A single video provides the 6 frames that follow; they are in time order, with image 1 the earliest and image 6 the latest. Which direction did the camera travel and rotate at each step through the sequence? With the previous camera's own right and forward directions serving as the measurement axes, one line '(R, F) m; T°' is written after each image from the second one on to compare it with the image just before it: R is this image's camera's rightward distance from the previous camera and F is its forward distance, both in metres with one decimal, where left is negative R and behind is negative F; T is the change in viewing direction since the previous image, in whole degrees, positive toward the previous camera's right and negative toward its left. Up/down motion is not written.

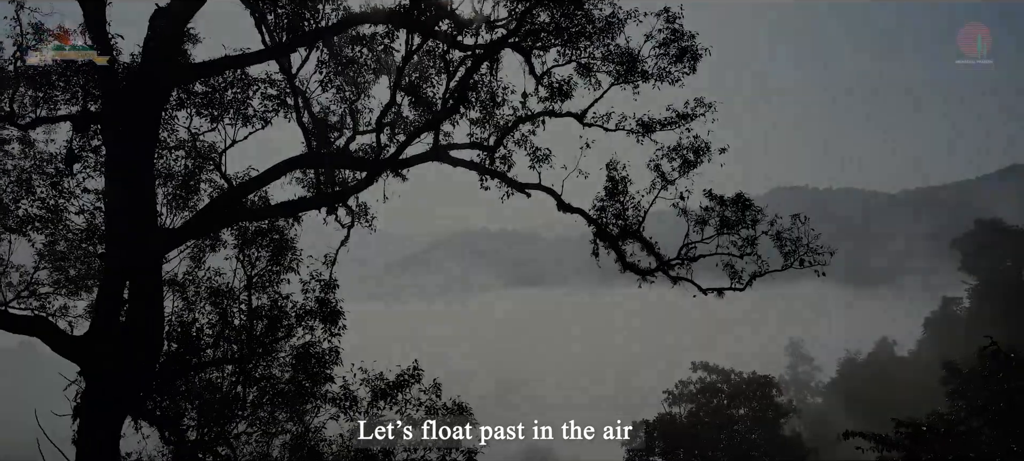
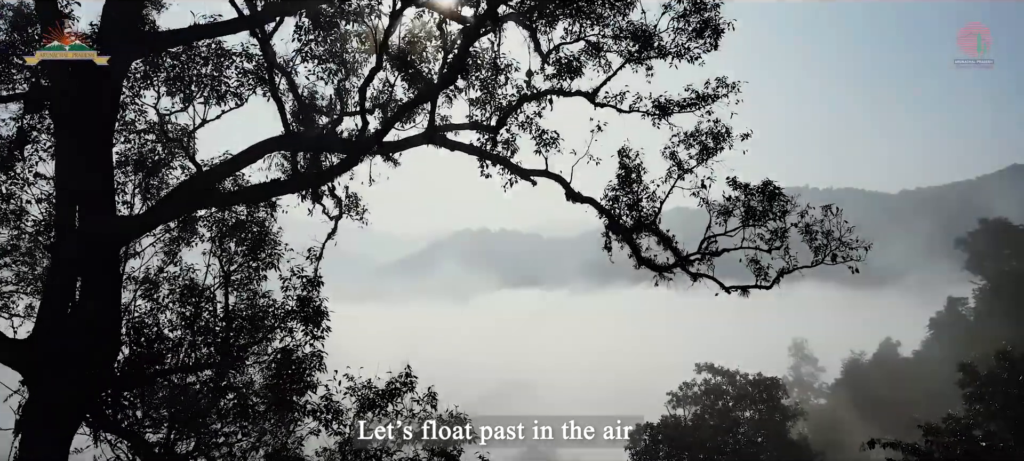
(0.0, +1.1) m; 0°
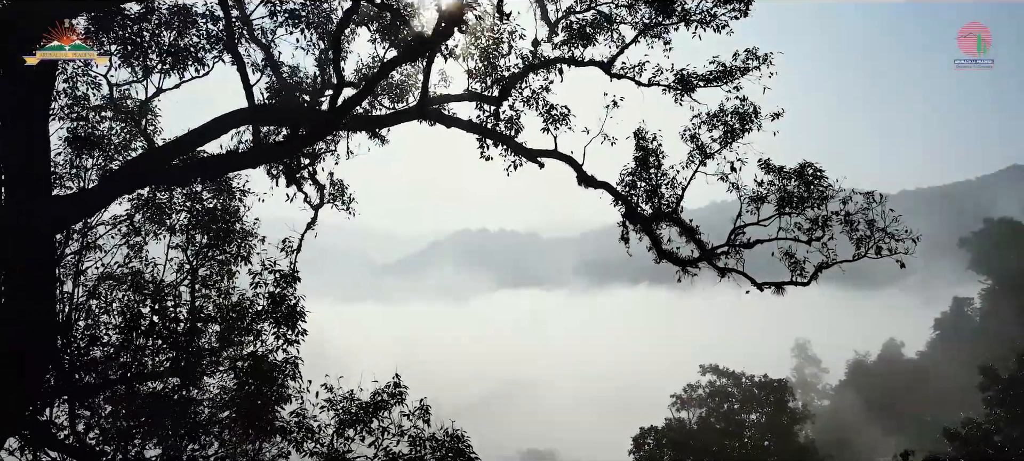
(-0.1, +1.2) m; 0°
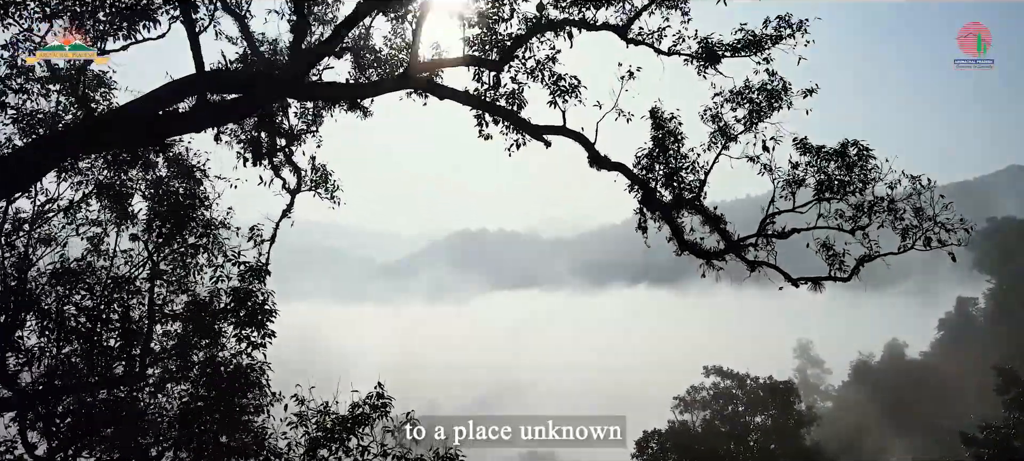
(0.0, +1.1) m; 0°
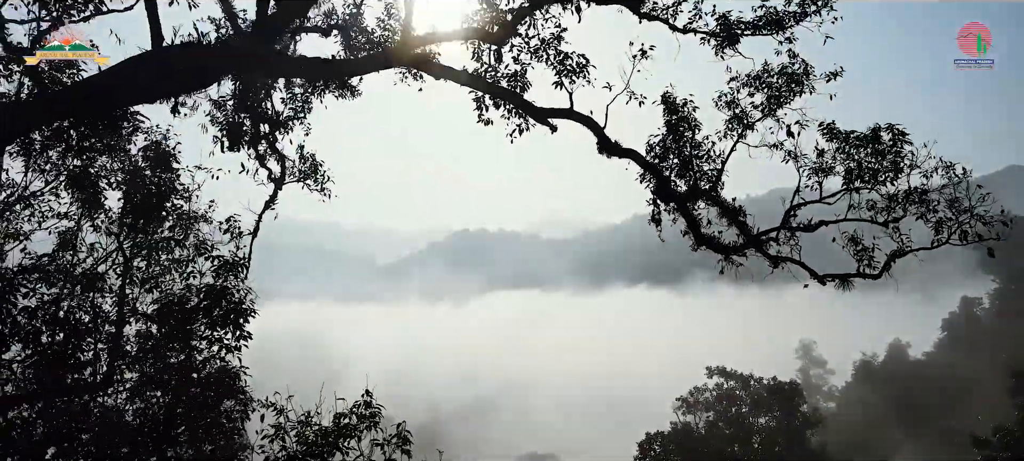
(0.0, +0.7) m; 0°
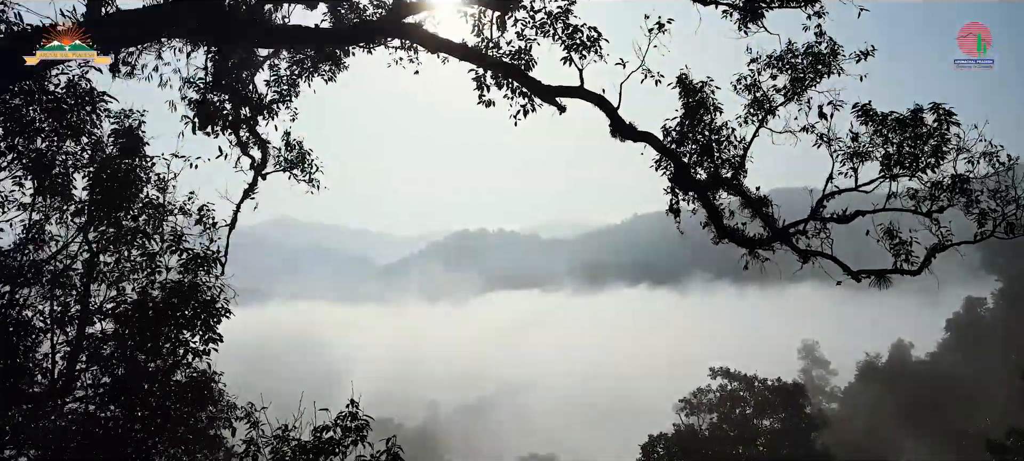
(0.0, +0.7) m; 0°
